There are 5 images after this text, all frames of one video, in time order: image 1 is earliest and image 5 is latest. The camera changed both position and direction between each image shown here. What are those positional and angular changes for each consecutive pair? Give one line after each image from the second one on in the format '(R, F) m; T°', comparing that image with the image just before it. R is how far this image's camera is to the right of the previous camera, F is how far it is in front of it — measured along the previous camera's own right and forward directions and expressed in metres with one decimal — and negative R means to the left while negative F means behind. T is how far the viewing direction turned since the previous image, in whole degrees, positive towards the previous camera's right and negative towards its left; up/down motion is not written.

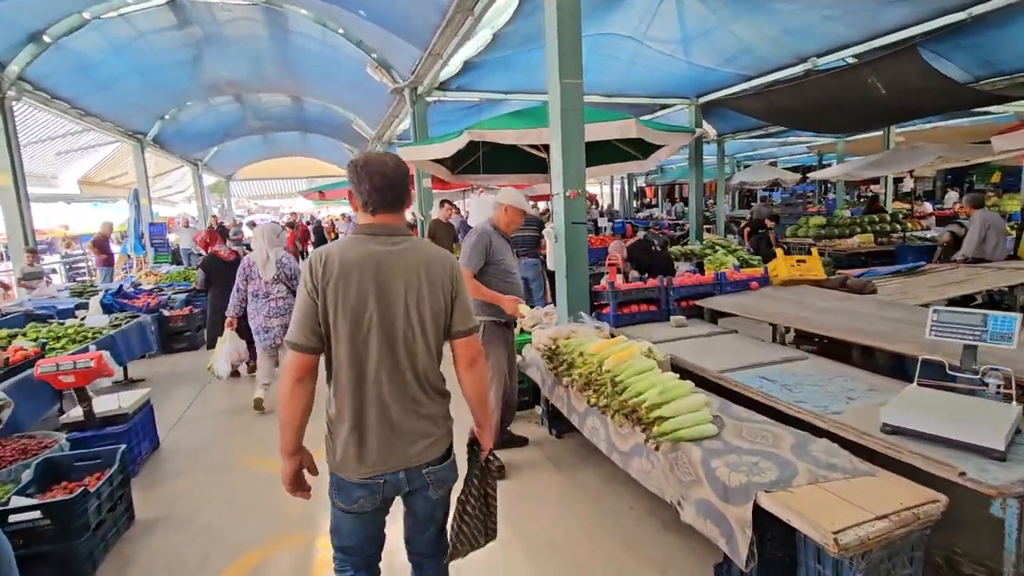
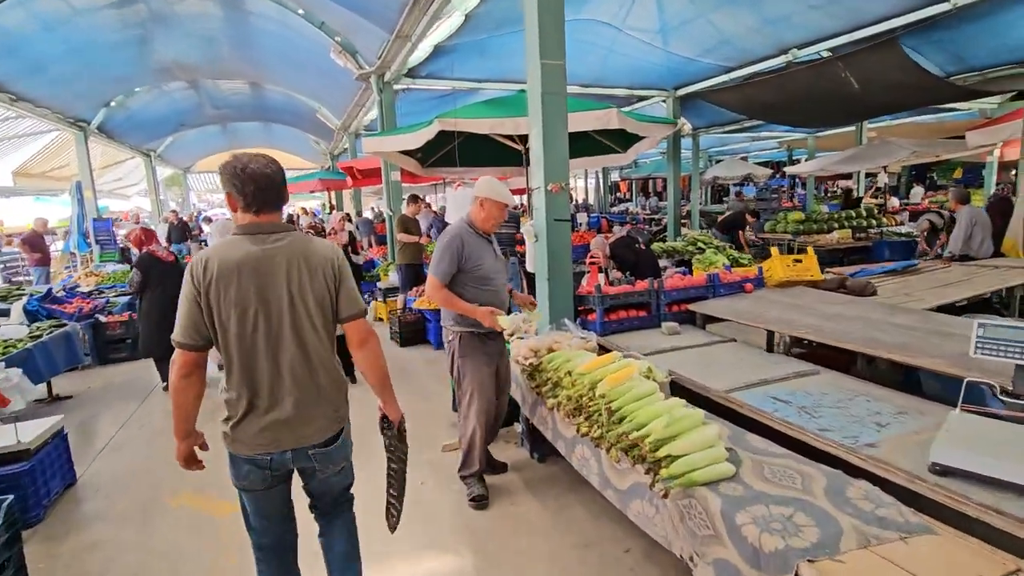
(0.0, +0.5) m; +3°
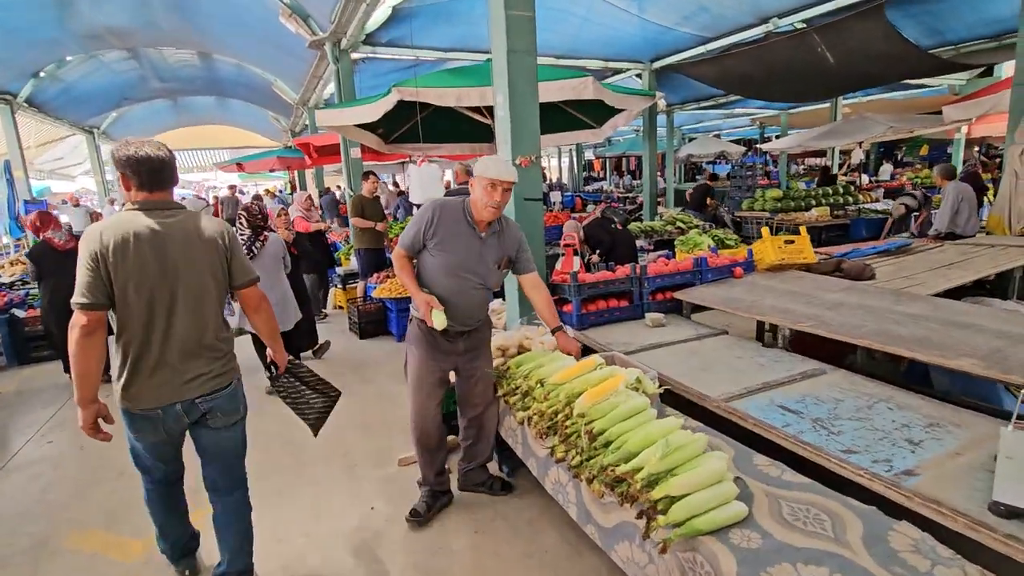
(+0.1, +0.5) m; +3°
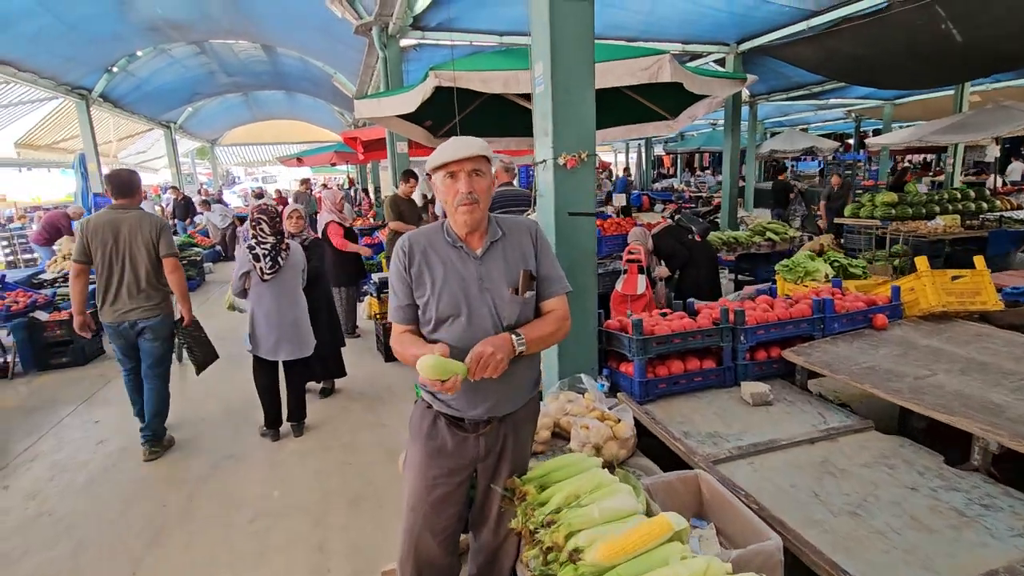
(+0.1, +1.0) m; -7°
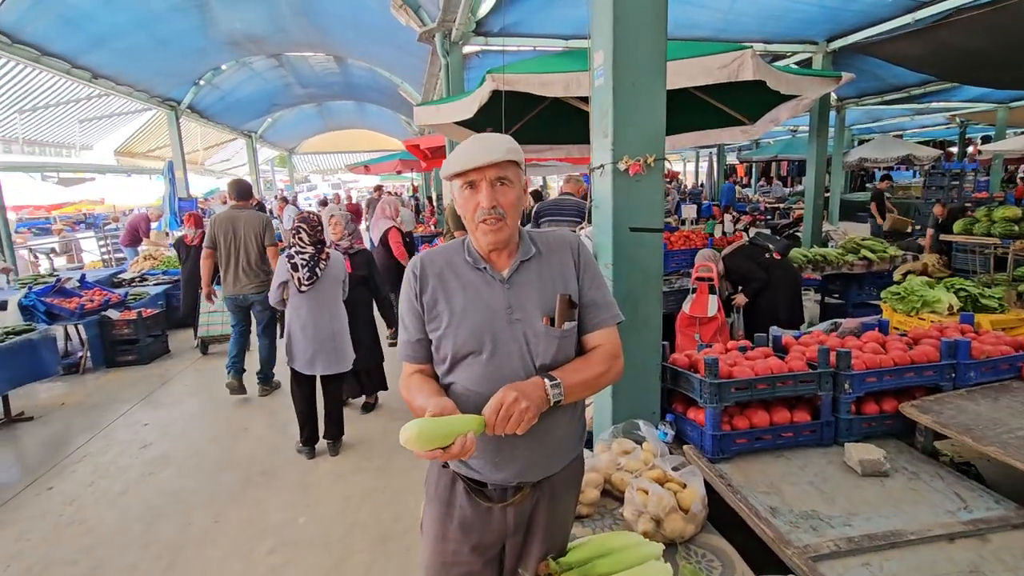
(+0.1, +0.4) m; -7°
